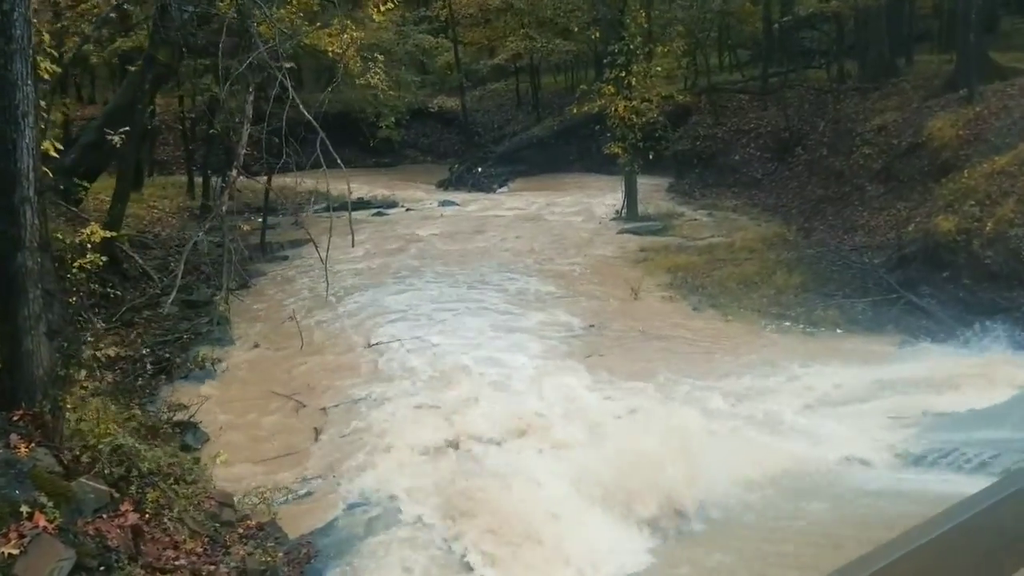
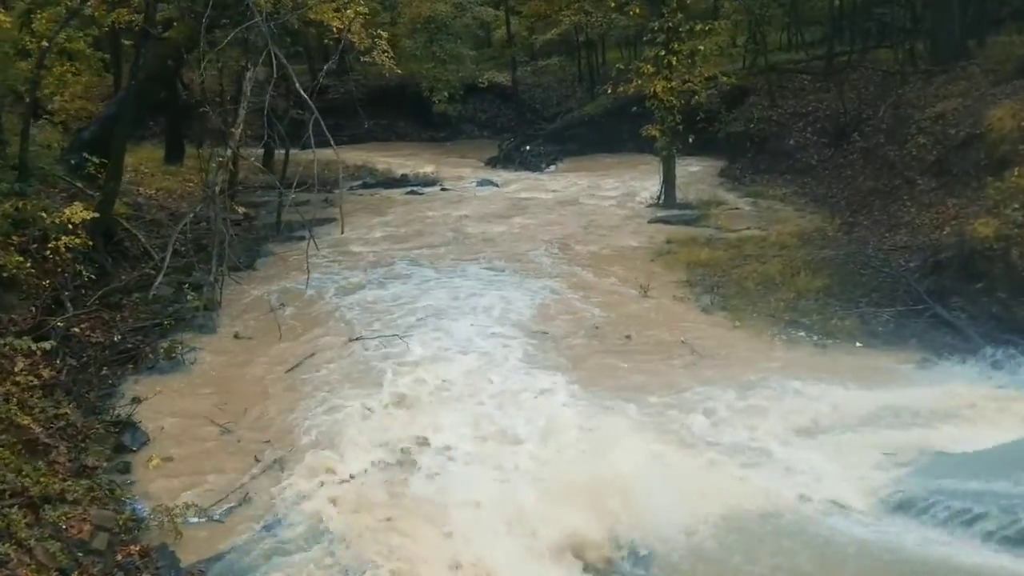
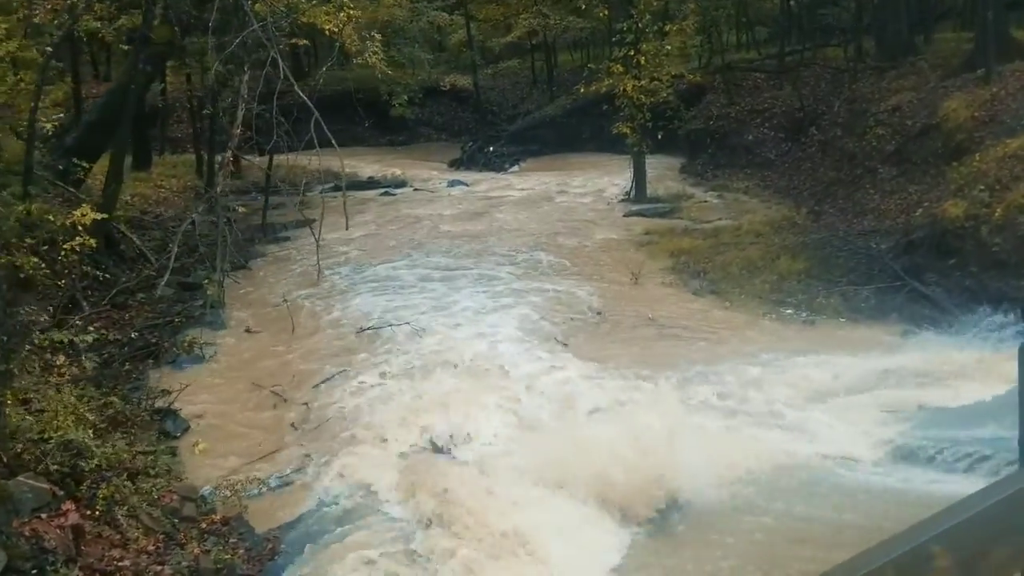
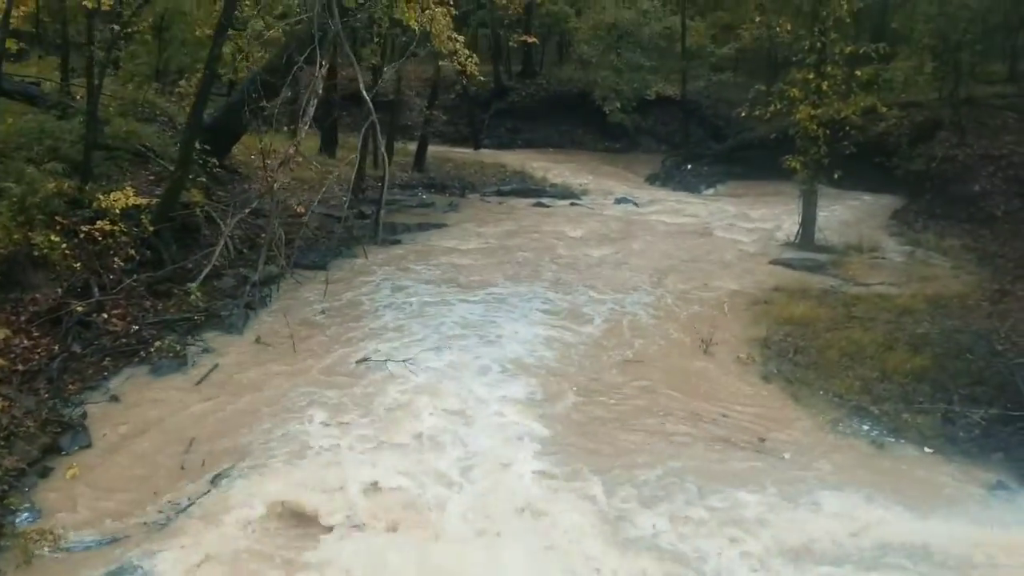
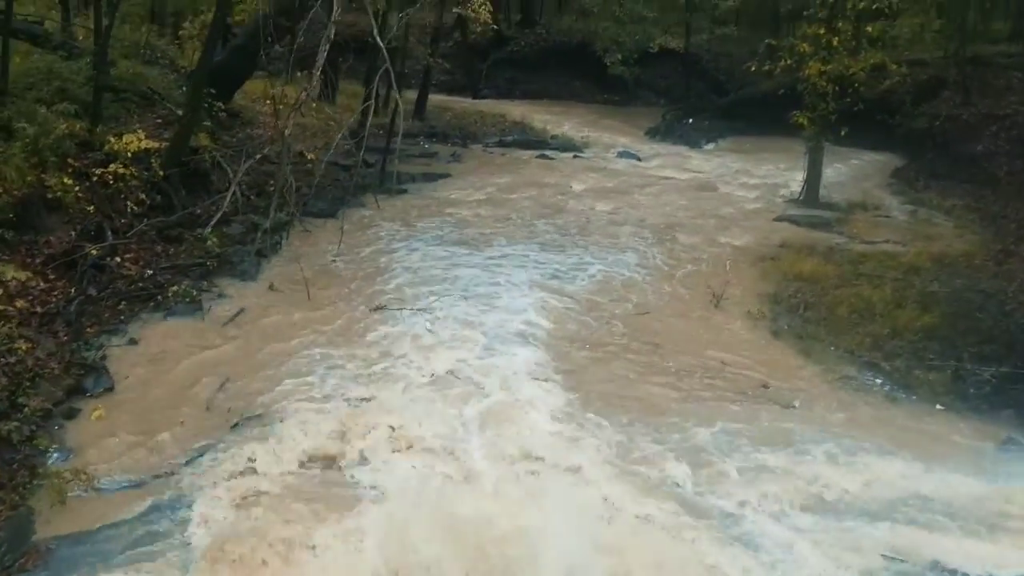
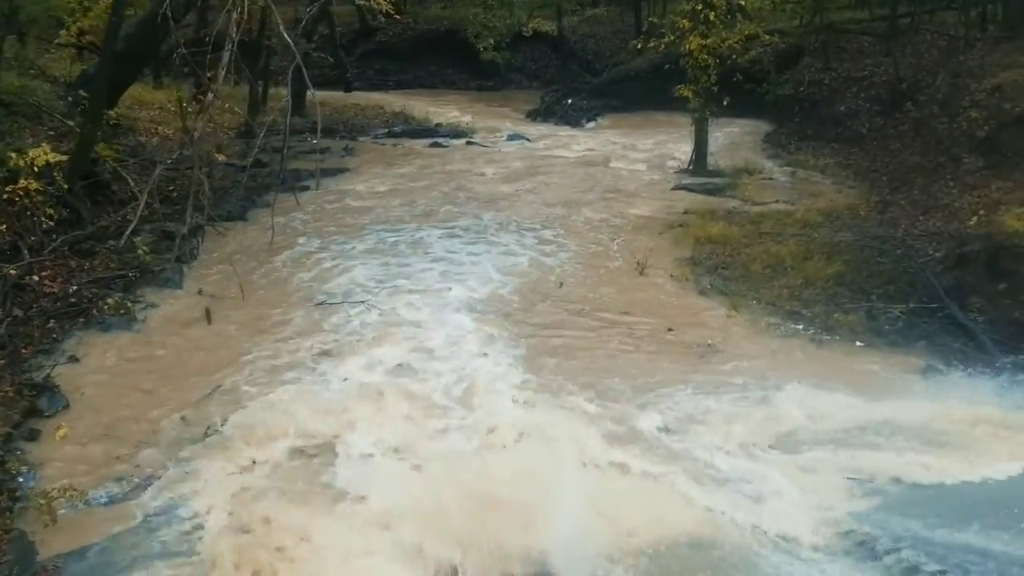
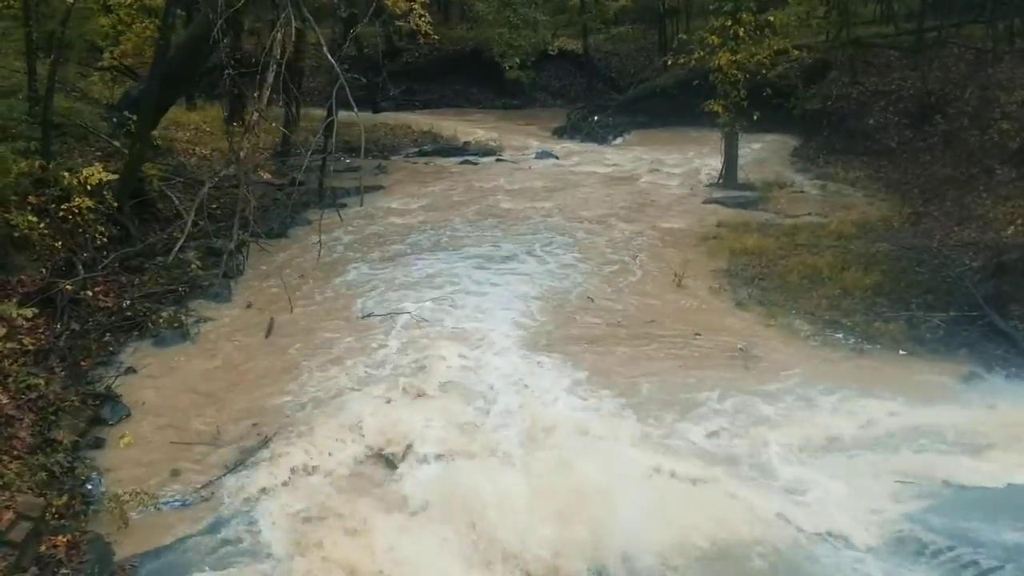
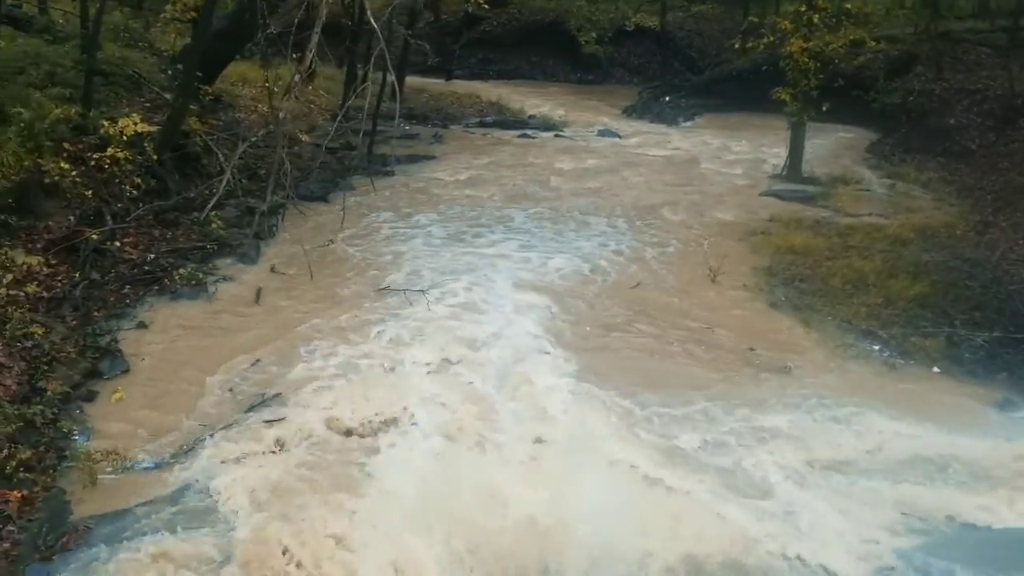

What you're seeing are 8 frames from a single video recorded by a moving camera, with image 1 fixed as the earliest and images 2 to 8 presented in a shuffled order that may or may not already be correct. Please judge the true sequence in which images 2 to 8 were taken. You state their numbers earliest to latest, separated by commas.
3, 2, 7, 6, 8, 5, 4
